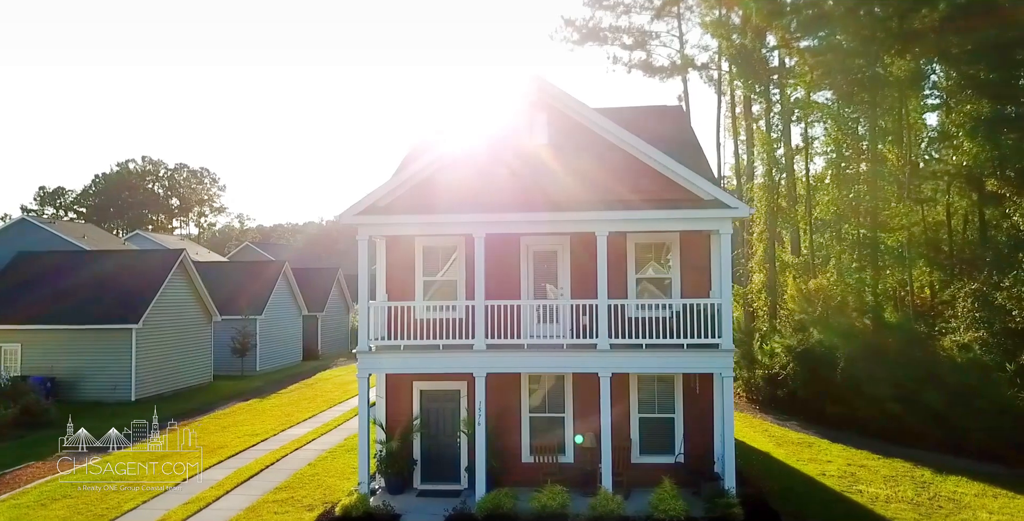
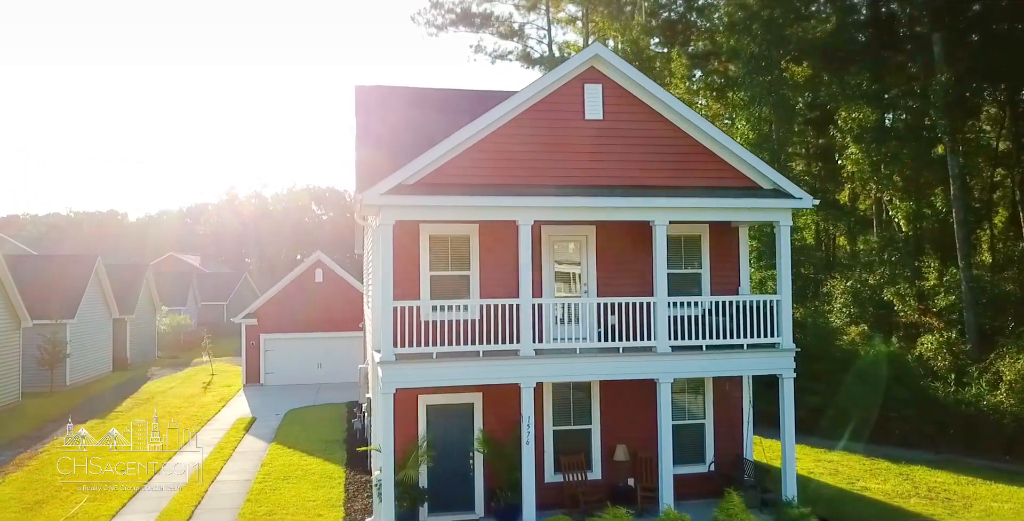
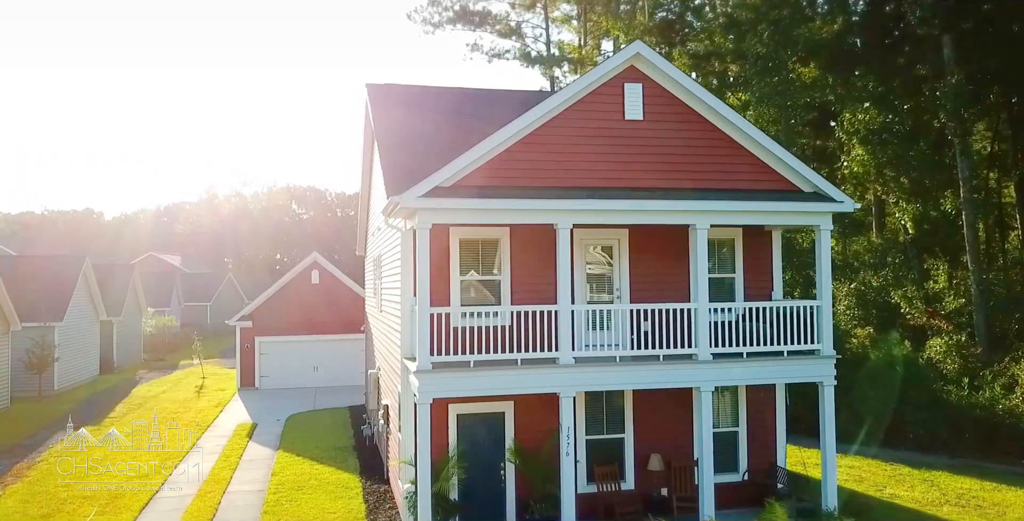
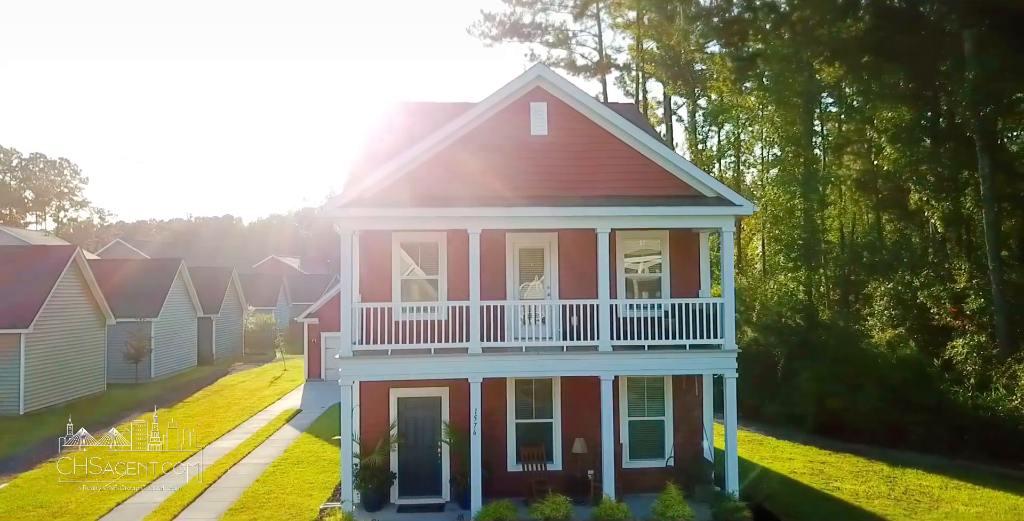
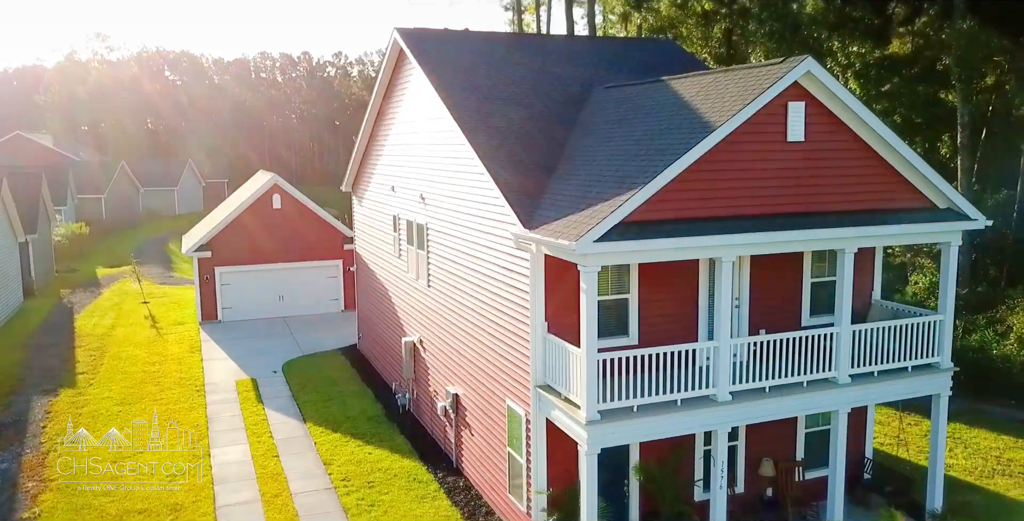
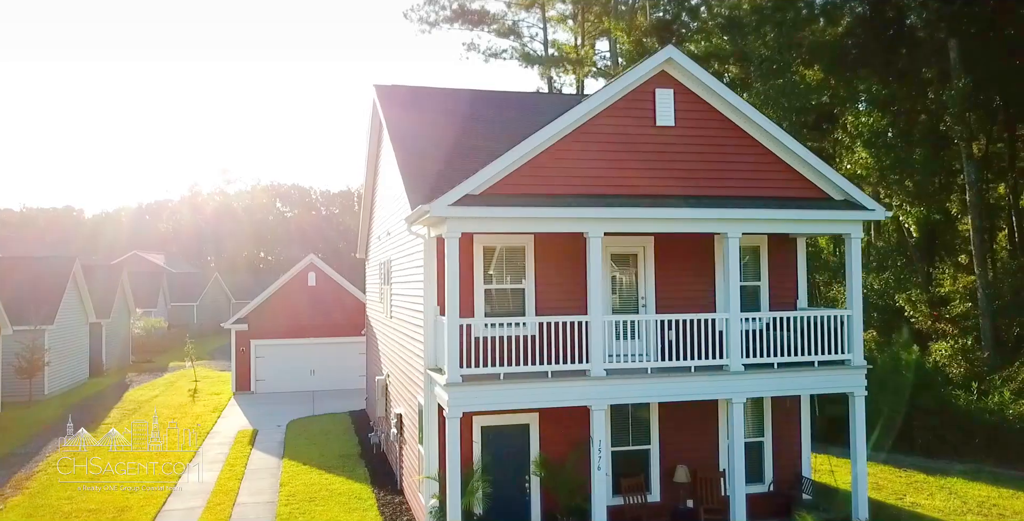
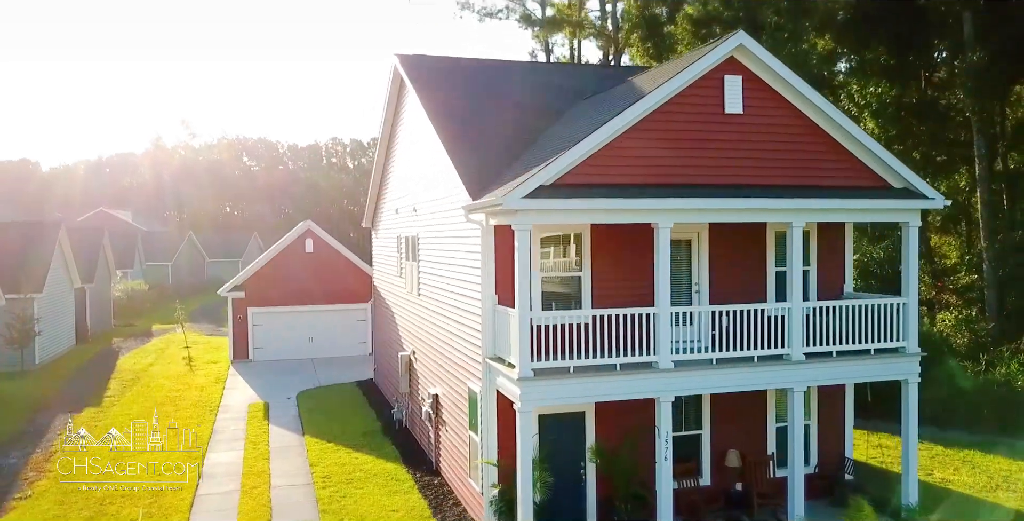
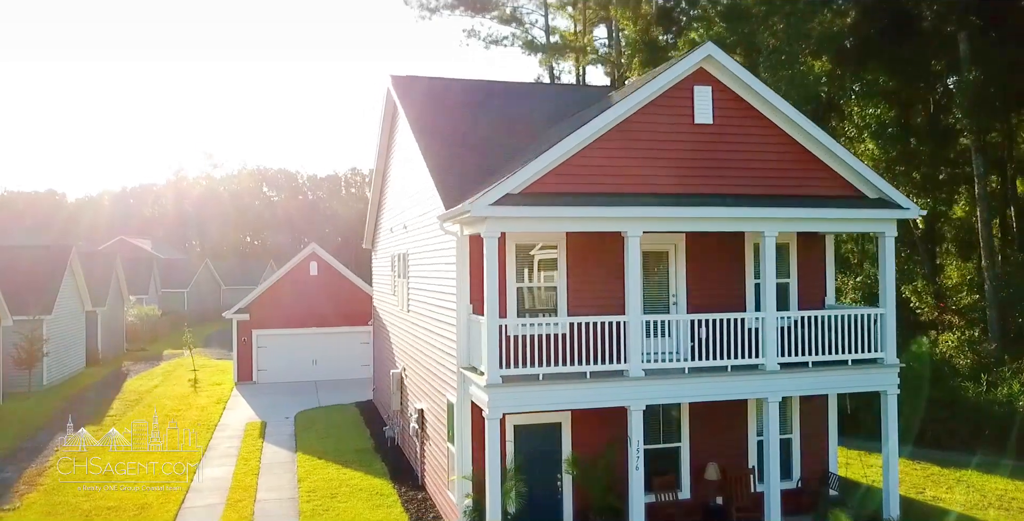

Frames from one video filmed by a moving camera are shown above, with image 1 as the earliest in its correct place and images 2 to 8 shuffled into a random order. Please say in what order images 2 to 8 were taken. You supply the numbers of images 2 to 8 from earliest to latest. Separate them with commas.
4, 2, 3, 6, 8, 7, 5
